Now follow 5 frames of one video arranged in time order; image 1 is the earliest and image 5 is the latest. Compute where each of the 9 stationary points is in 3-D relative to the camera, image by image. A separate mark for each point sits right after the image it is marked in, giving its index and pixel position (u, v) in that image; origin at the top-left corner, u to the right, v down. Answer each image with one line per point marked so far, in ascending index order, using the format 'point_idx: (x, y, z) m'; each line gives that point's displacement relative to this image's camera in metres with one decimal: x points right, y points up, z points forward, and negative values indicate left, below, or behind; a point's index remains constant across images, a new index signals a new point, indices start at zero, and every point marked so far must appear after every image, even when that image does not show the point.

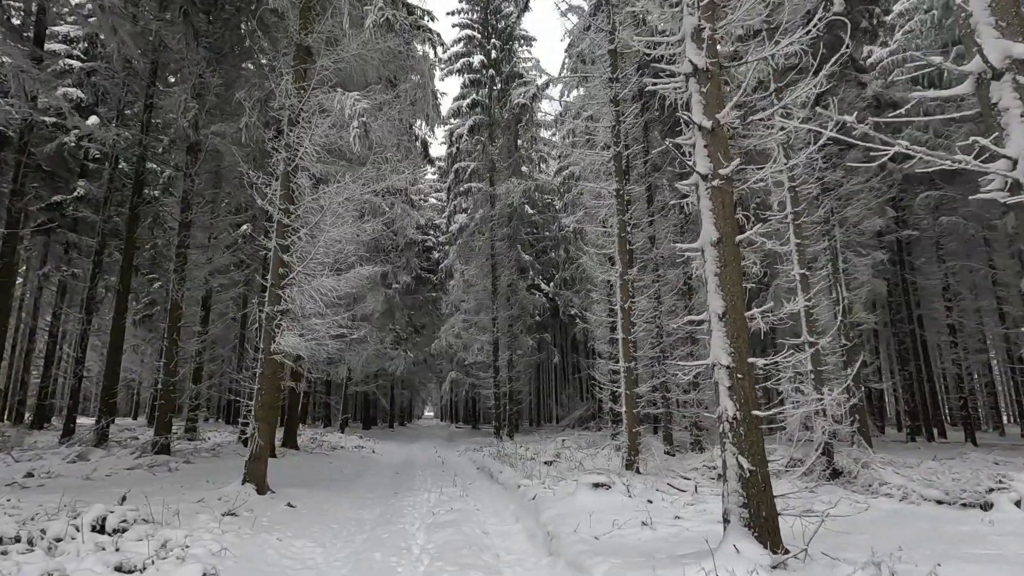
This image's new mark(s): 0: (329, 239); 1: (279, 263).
0: (-2.9, +0.8, +8.6) m
1: (-3.7, +0.4, +8.6) m
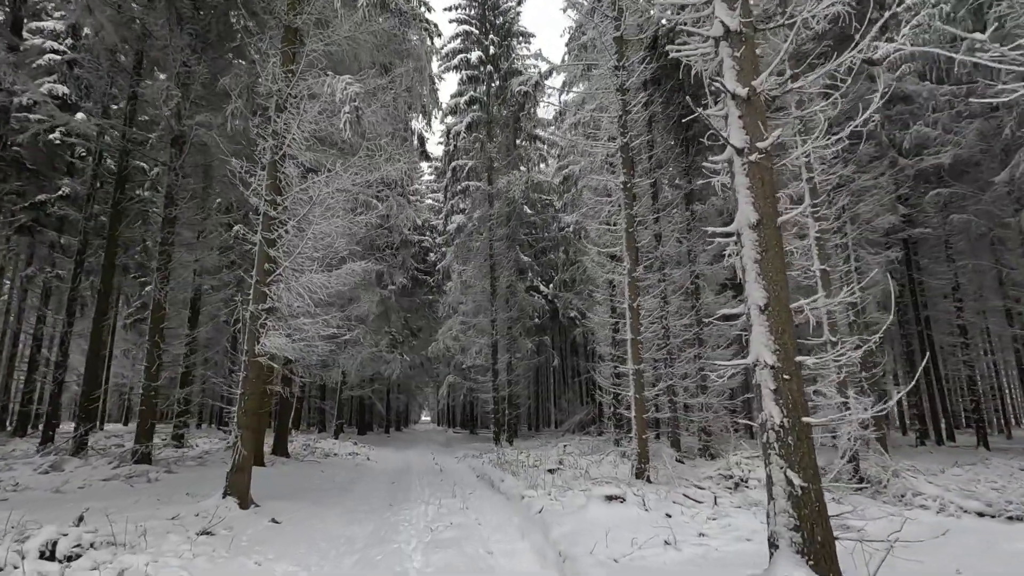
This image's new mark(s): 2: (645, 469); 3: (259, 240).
0: (-2.8, +0.8, +8.0) m
1: (-3.6, +0.5, +8.0) m
2: (+2.3, -3.1, +9.4) m
3: (-3.6, +0.7, +7.9) m
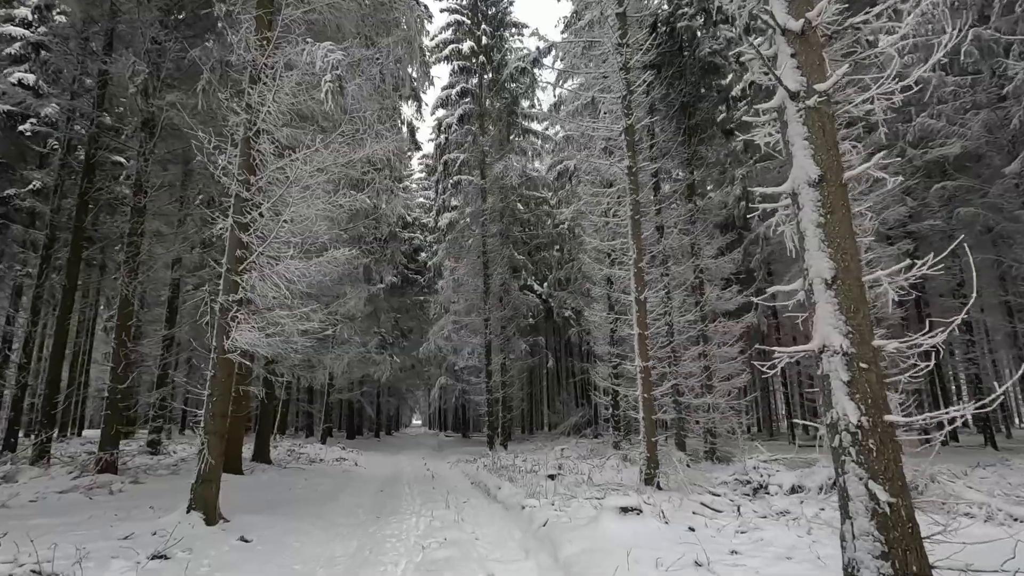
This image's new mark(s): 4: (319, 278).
0: (-2.8, +1.0, +7.2) m
1: (-3.6, +0.6, +7.2) m
2: (+2.2, -2.9, +8.6) m
3: (-3.7, +0.9, +7.1) m
4: (-3.1, +0.2, +8.7) m
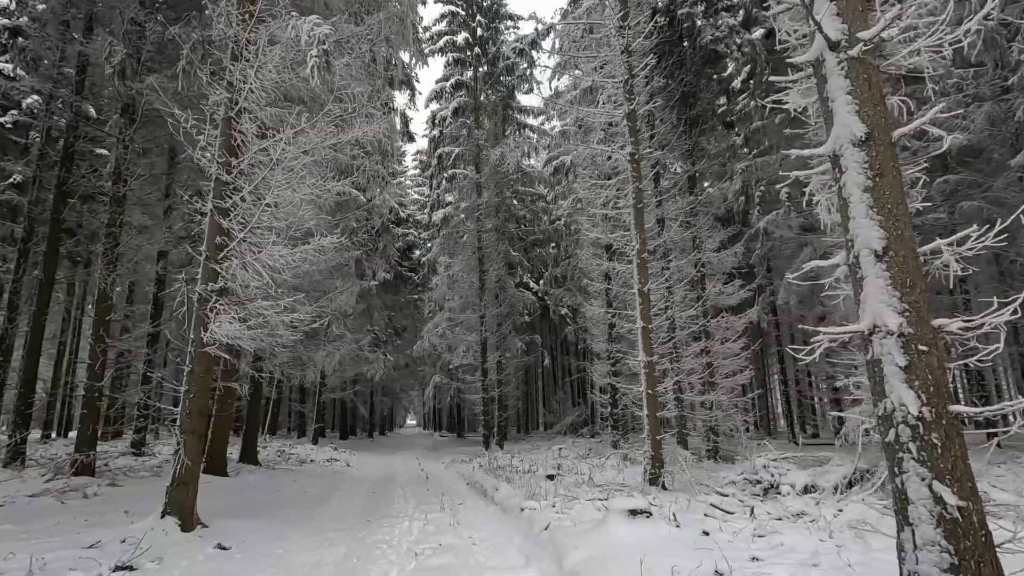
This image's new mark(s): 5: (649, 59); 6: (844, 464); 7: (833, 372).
0: (-2.9, +1.1, +6.8) m
1: (-3.7, +0.7, +6.7) m
2: (+2.2, -2.8, +8.2) m
3: (-3.7, +1.0, +6.6) m
4: (-3.1, +0.3, +8.3) m
5: (+3.0, +5.1, +12.1) m
6: (+4.7, -2.5, +7.7) m
7: (+11.1, -2.9, +18.8) m
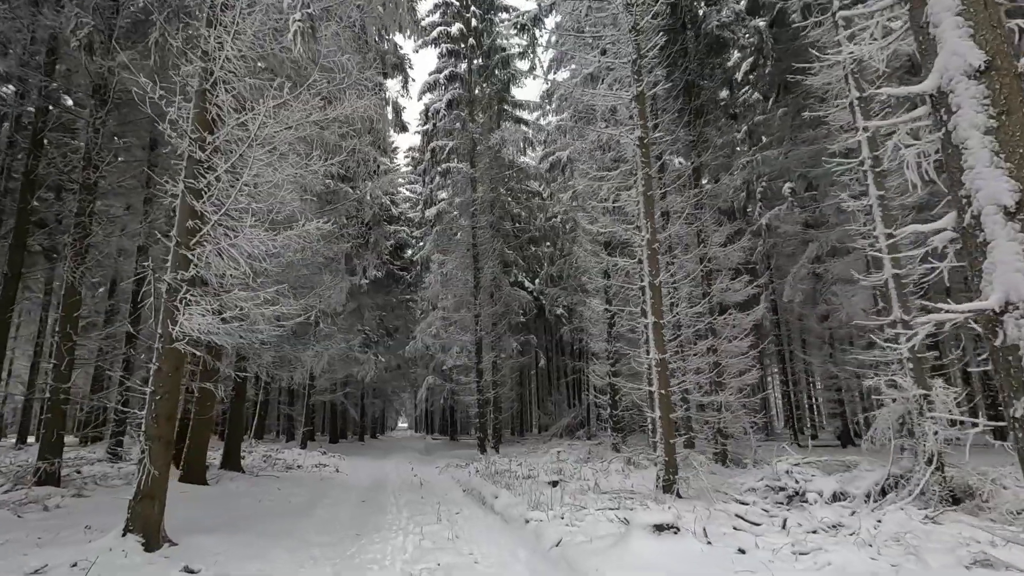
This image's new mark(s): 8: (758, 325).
0: (-2.8, +1.2, +6.1) m
1: (-3.6, +0.8, +6.1) m
2: (+2.2, -2.7, +7.6) m
3: (-3.6, +1.1, +6.0) m
4: (-3.1, +0.4, +7.6) m
5: (+3.0, +5.2, +11.5) m
6: (+4.7, -2.4, +7.1) m
7: (+10.9, -2.8, +18.4) m
8: (+6.0, -0.9, +13.3) m
